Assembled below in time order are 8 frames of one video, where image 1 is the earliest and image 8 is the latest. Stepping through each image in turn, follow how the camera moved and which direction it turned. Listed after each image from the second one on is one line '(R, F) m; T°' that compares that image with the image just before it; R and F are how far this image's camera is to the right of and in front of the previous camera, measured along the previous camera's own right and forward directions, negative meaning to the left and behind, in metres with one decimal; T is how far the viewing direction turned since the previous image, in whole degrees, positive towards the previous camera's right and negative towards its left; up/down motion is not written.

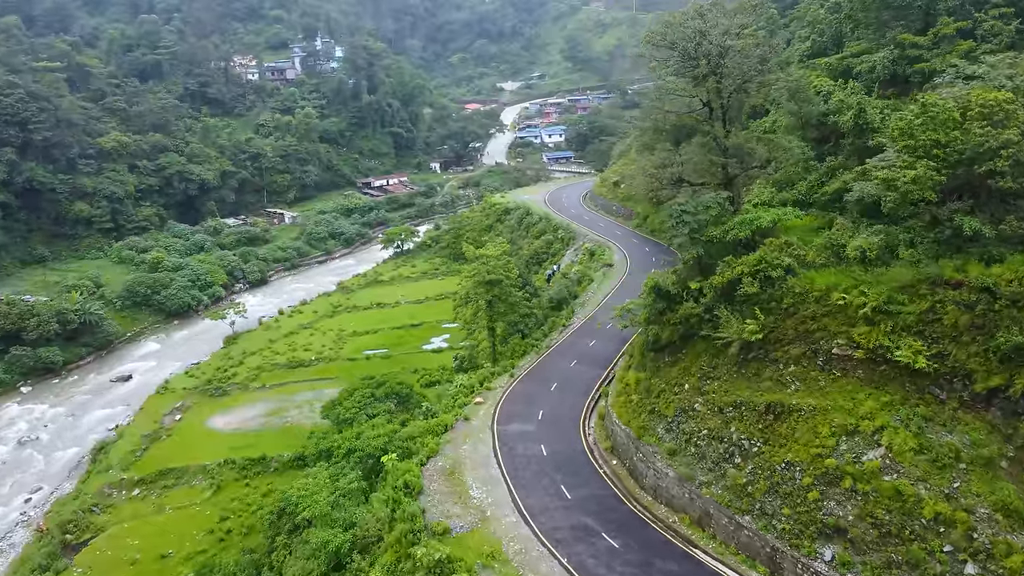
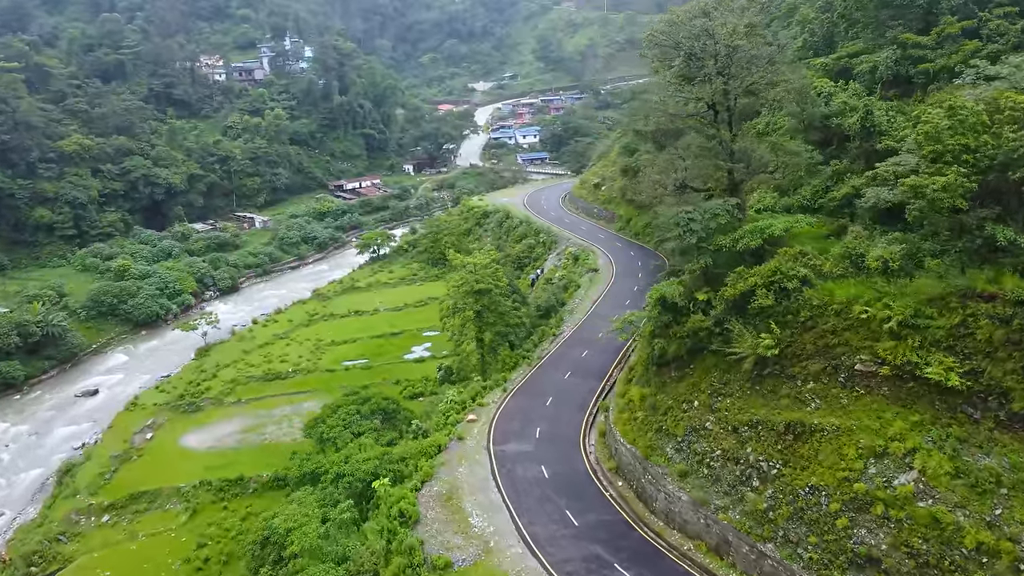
(-0.6, +1.1) m; +2°
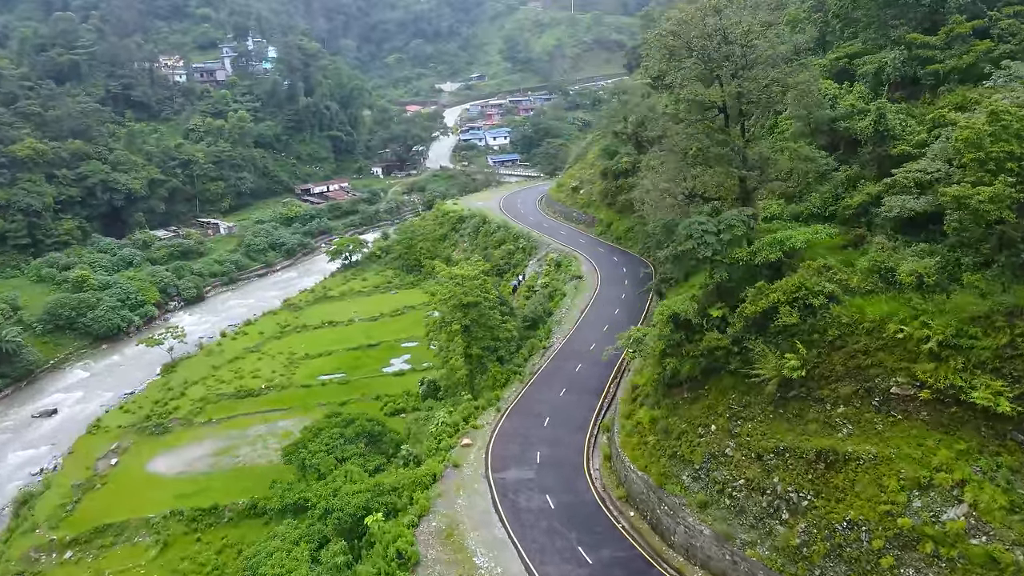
(-0.8, +1.3) m; +2°
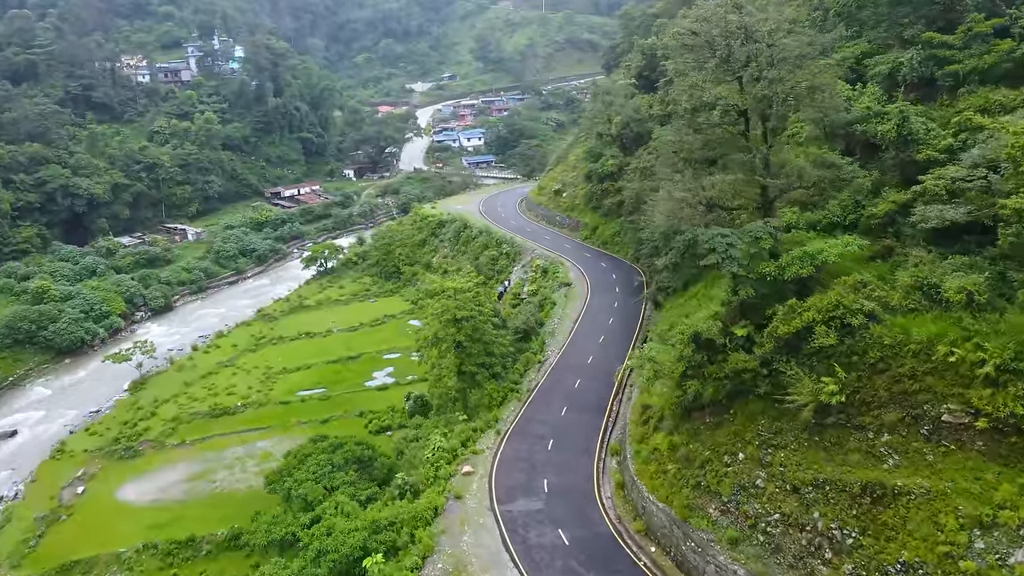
(-0.8, +1.4) m; +2°
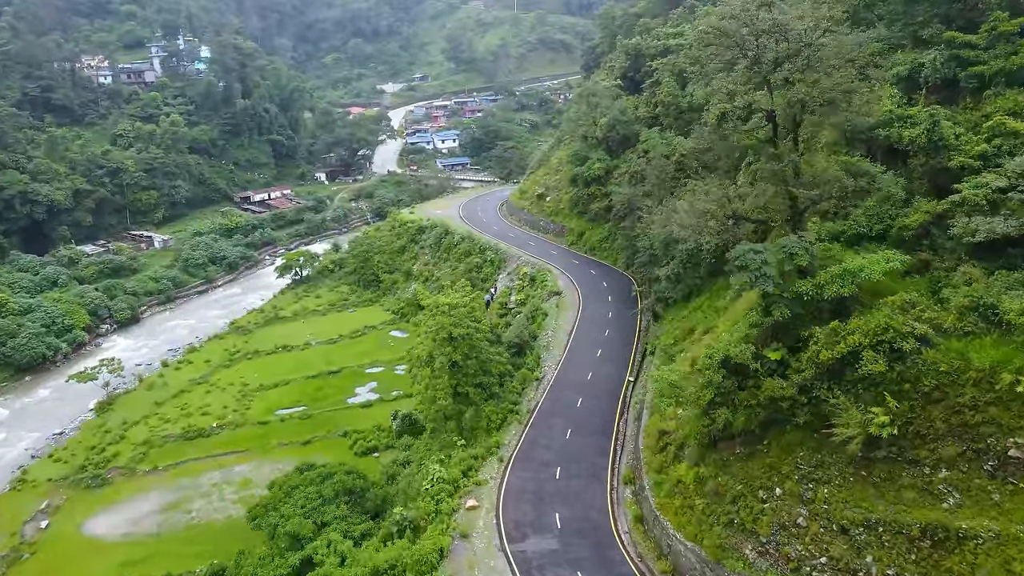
(-0.8, +1.4) m; +2°
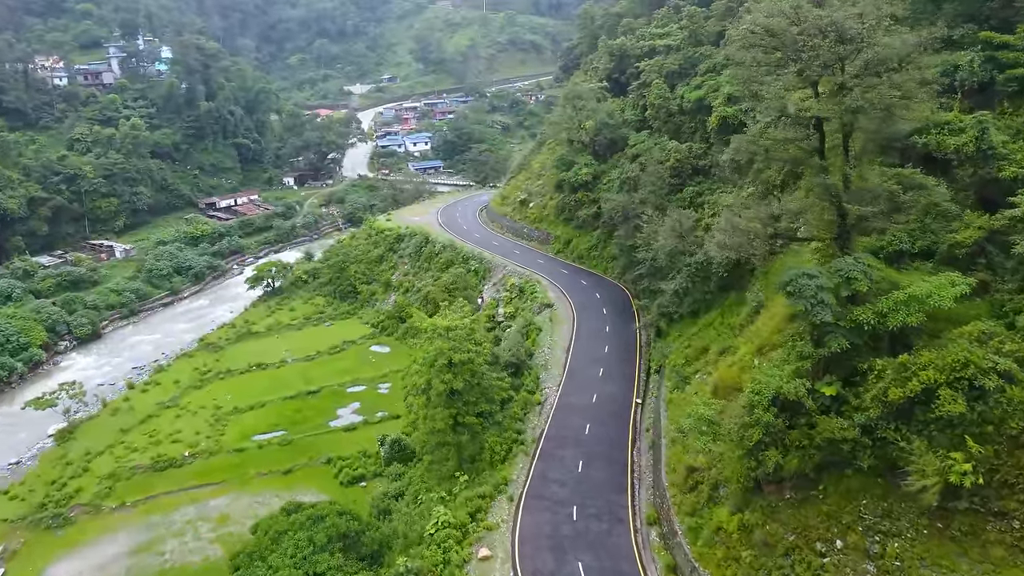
(-0.9, +1.7) m; +2°
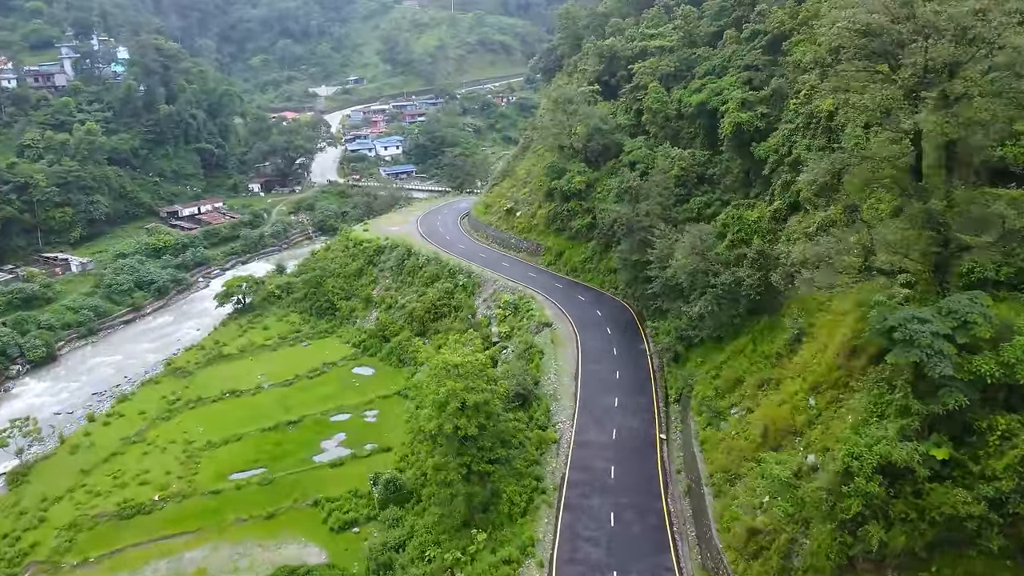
(-1.2, +2.3) m; +3°
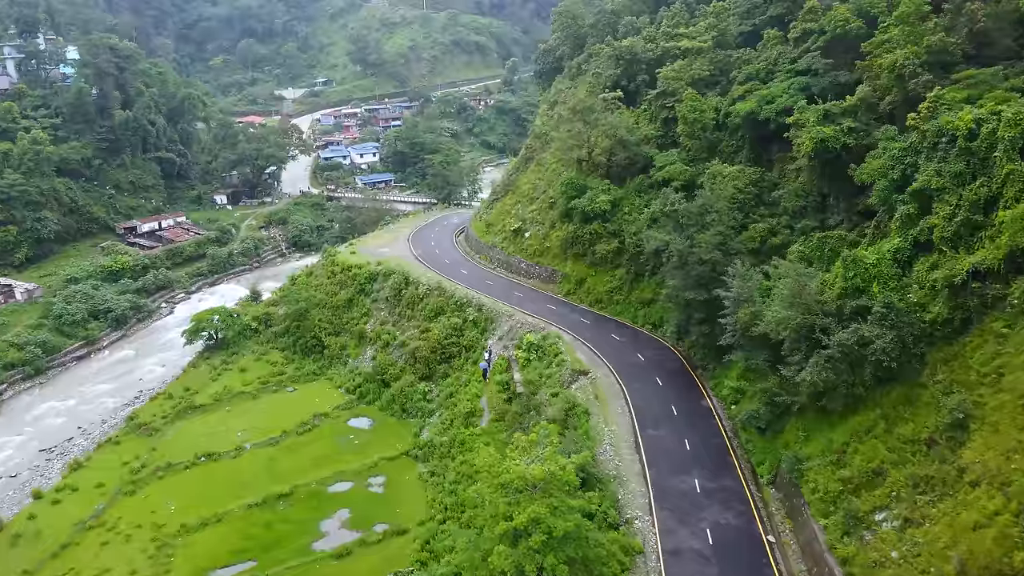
(-2.2, +4.7) m; +3°
